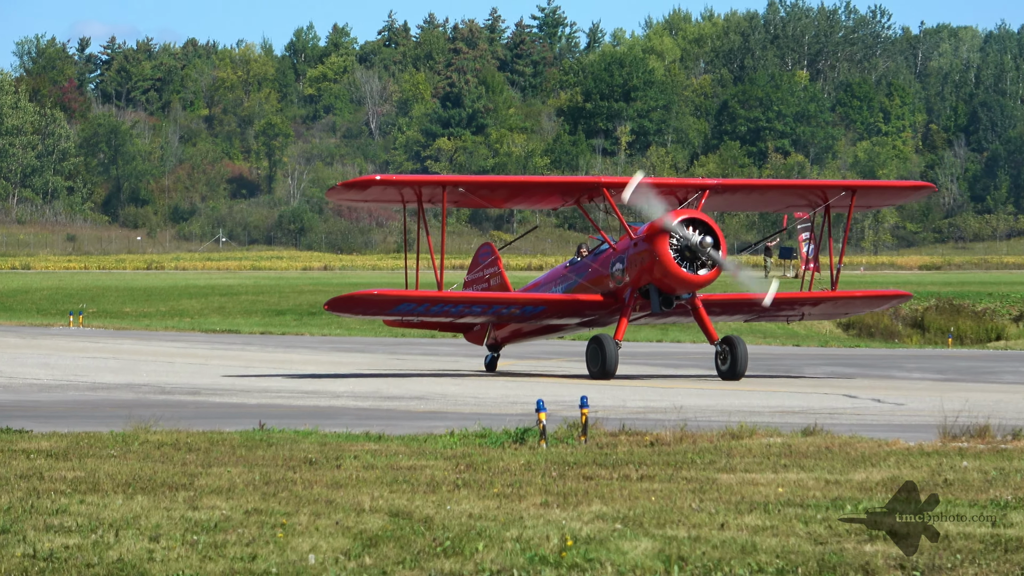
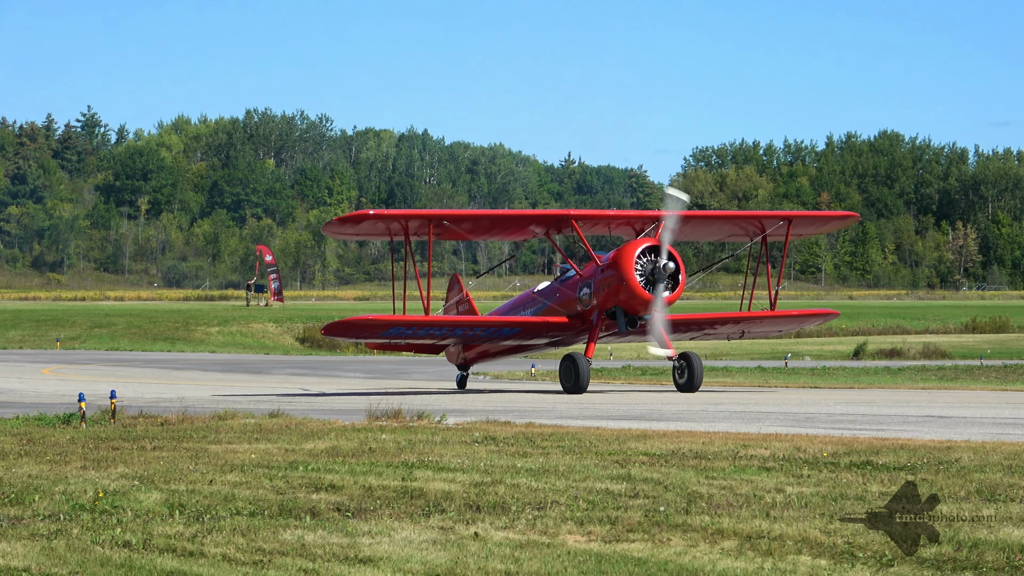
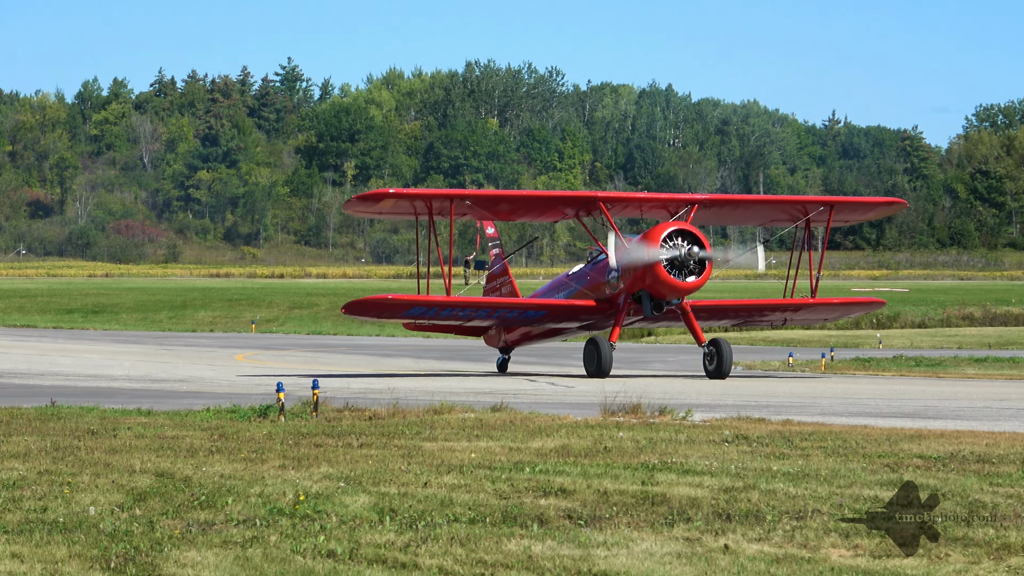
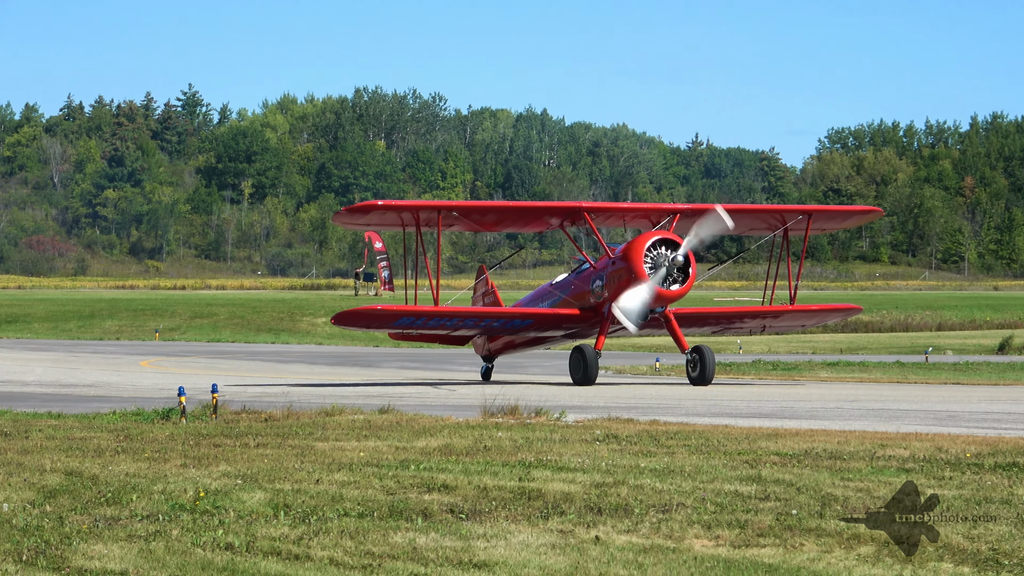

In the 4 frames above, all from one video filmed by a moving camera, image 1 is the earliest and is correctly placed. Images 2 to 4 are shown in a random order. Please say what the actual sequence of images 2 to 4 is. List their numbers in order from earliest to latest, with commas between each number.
3, 4, 2
